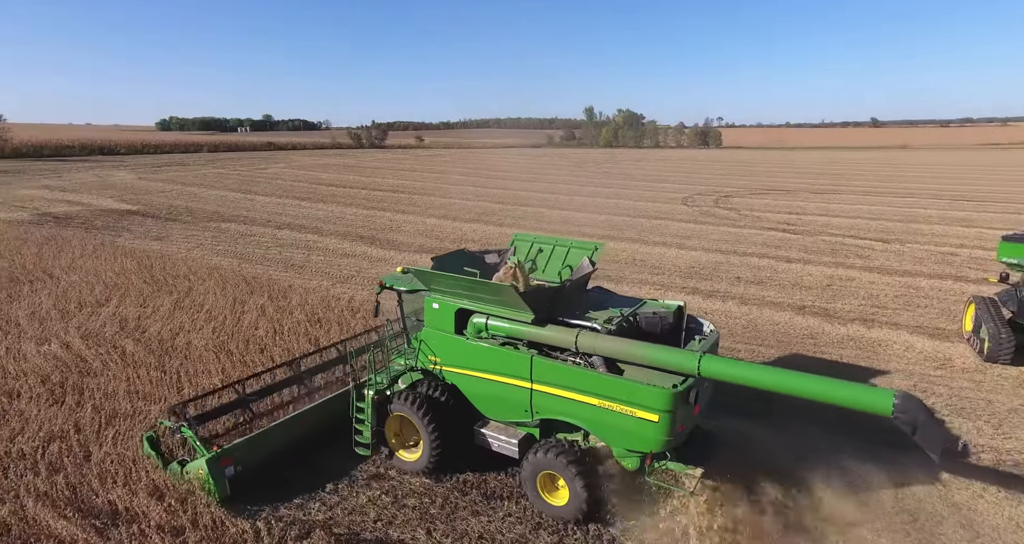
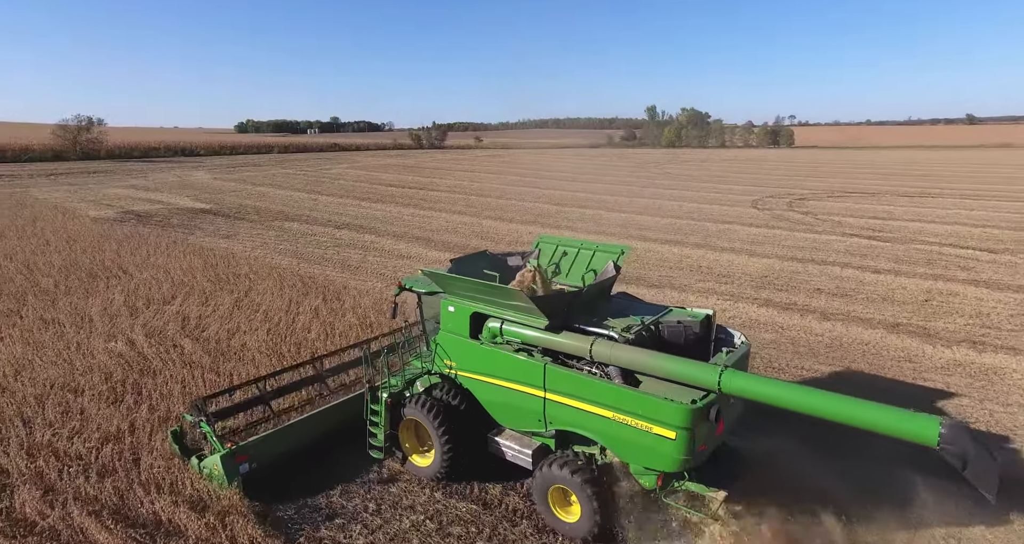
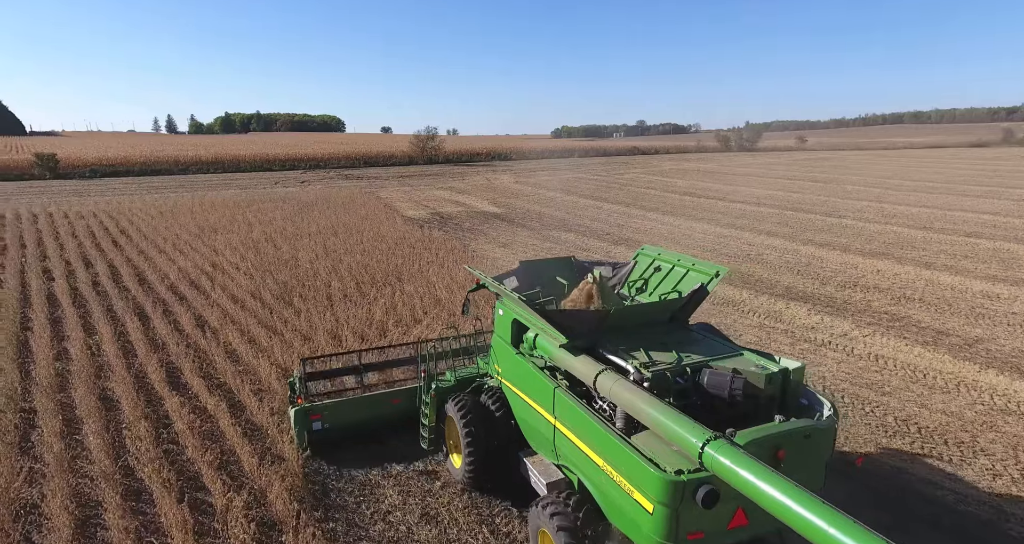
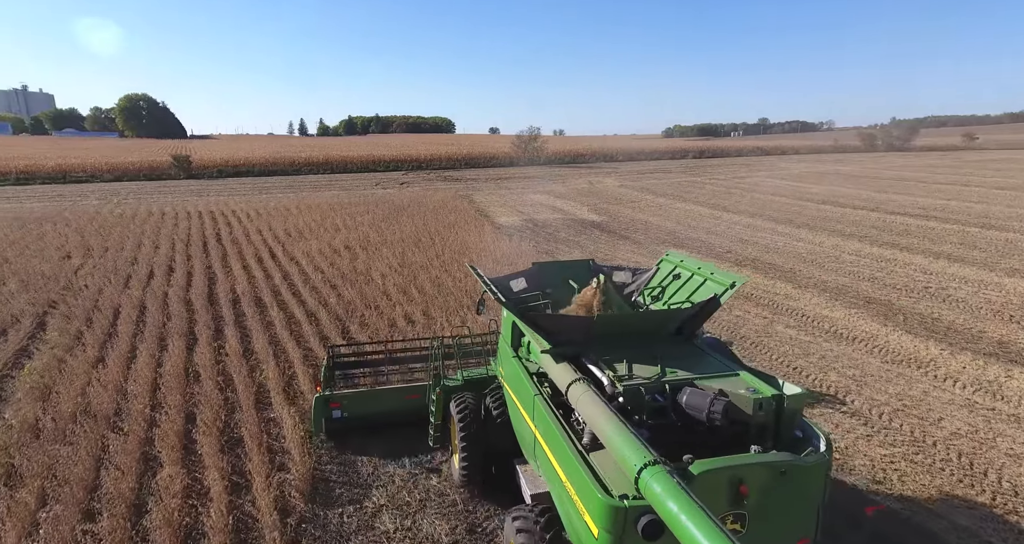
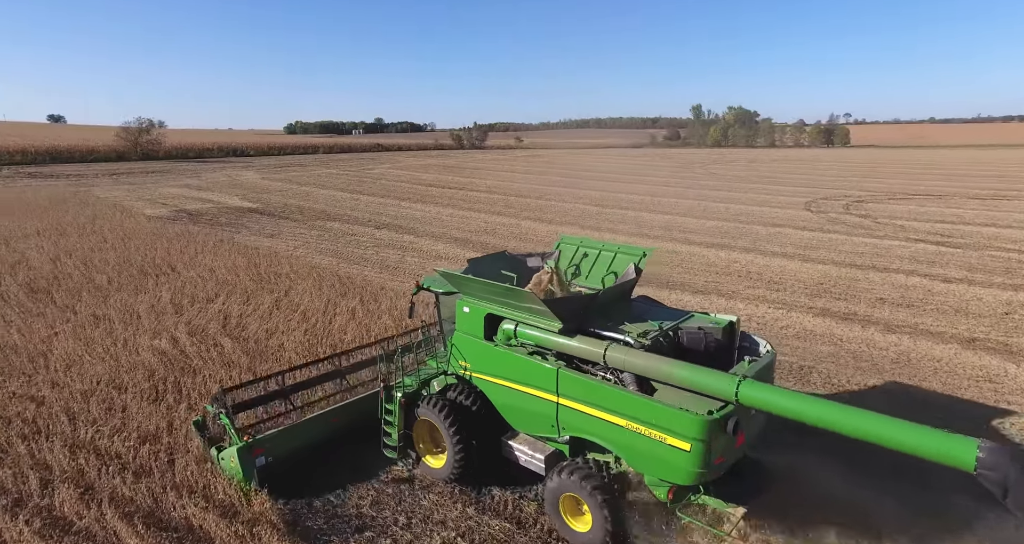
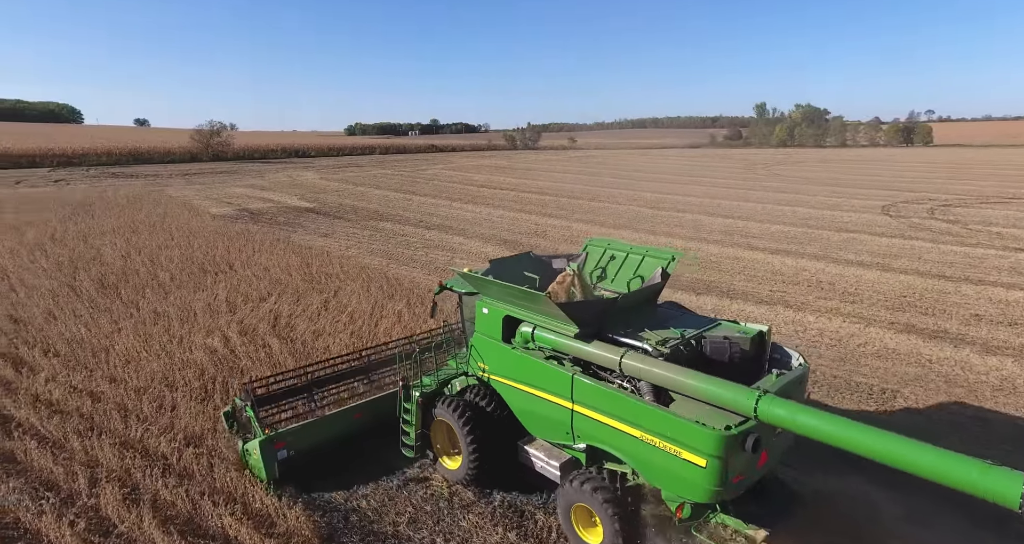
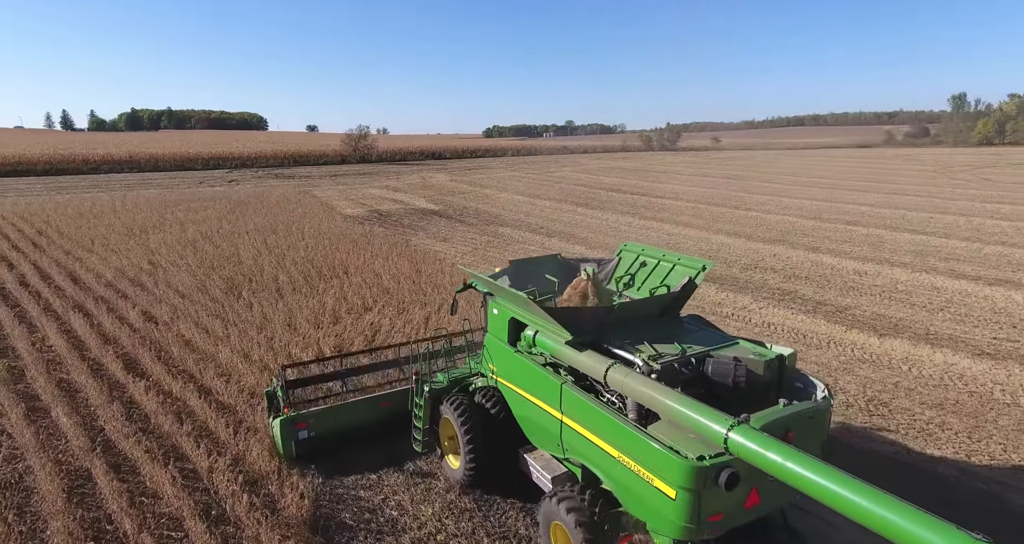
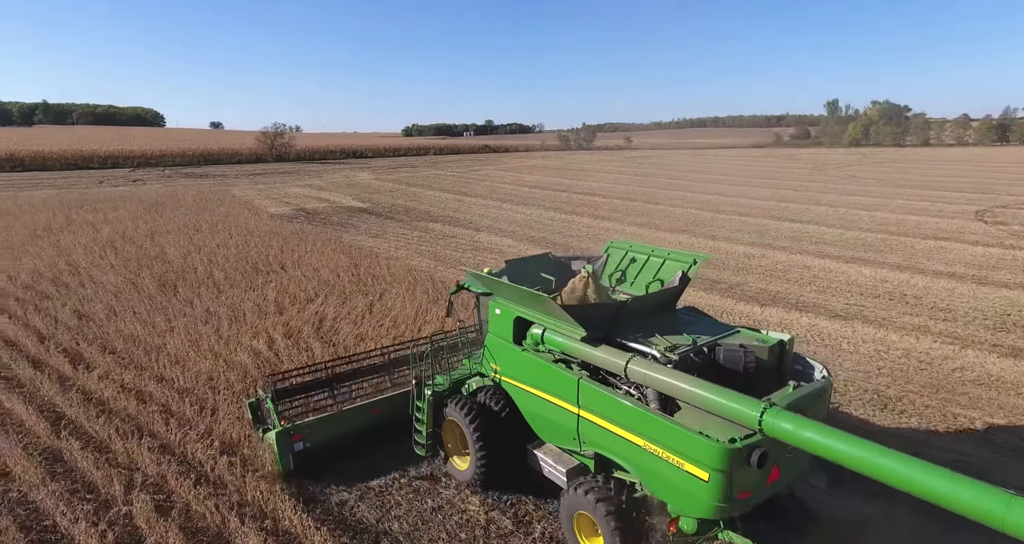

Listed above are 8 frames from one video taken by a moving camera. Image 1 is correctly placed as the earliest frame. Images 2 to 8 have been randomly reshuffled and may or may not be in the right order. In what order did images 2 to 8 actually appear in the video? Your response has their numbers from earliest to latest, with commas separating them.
2, 5, 6, 8, 7, 3, 4
